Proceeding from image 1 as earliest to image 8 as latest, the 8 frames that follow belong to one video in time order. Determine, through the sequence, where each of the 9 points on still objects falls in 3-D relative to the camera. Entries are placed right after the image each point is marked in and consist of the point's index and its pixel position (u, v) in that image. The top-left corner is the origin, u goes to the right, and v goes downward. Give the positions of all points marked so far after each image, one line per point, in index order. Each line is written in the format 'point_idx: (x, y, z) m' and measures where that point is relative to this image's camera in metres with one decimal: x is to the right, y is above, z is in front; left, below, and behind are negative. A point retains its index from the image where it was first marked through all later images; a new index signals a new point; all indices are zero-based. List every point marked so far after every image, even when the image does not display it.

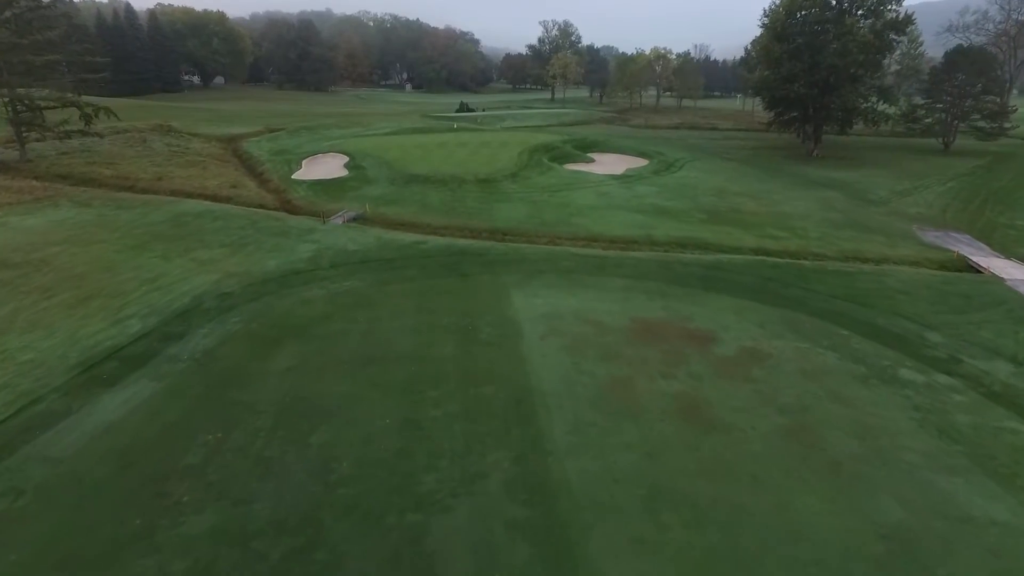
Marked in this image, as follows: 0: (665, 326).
0: (+5.0, -1.3, +16.1) m
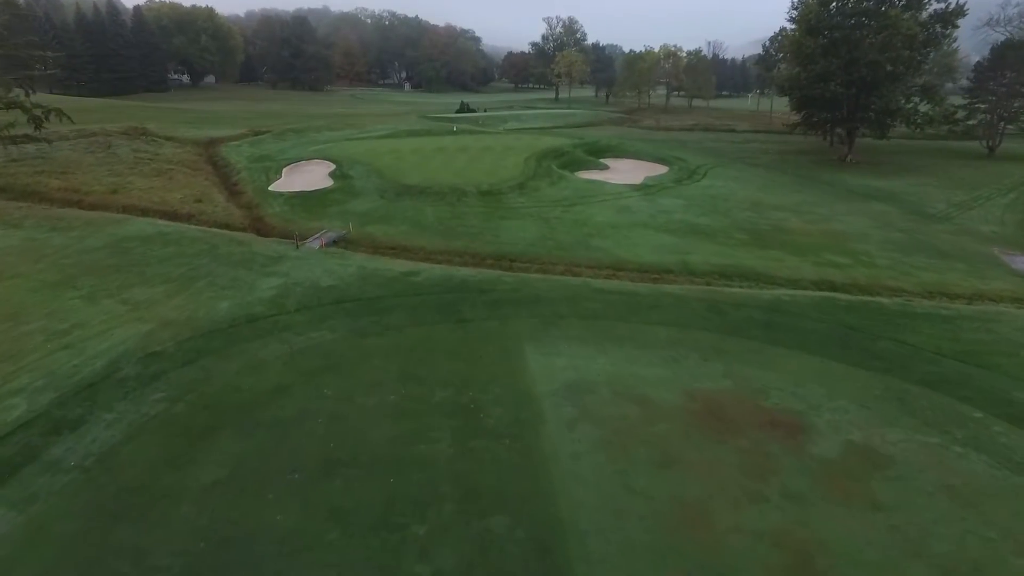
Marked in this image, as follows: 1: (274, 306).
0: (+5.4, -2.9, +12.0) m
1: (-7.9, -0.6, +16.4) m
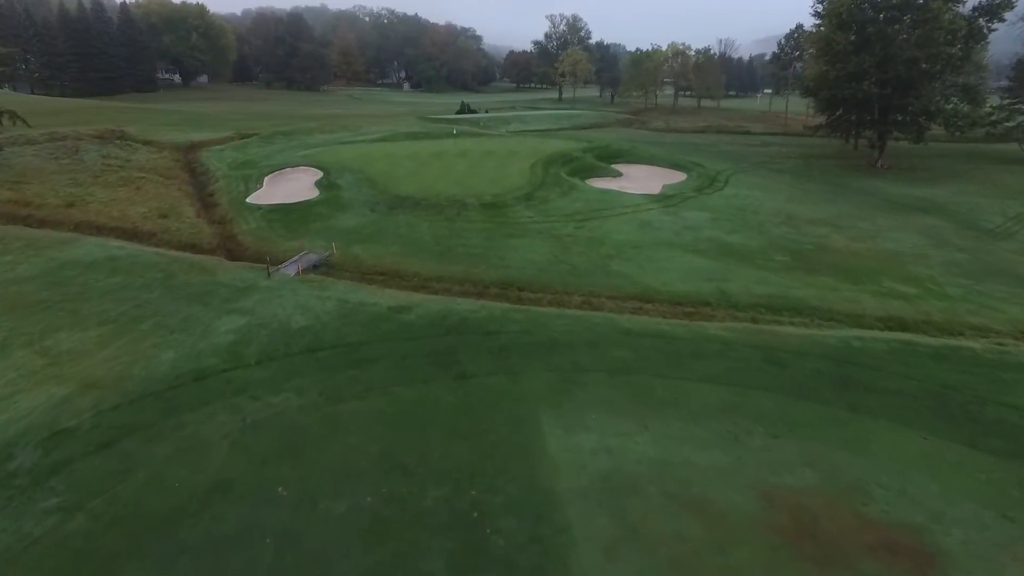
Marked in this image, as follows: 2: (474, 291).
0: (+5.7, -4.2, +8.9) m
1: (-7.6, -1.9, +13.3) m
2: (-1.4, -0.1, +18.6) m
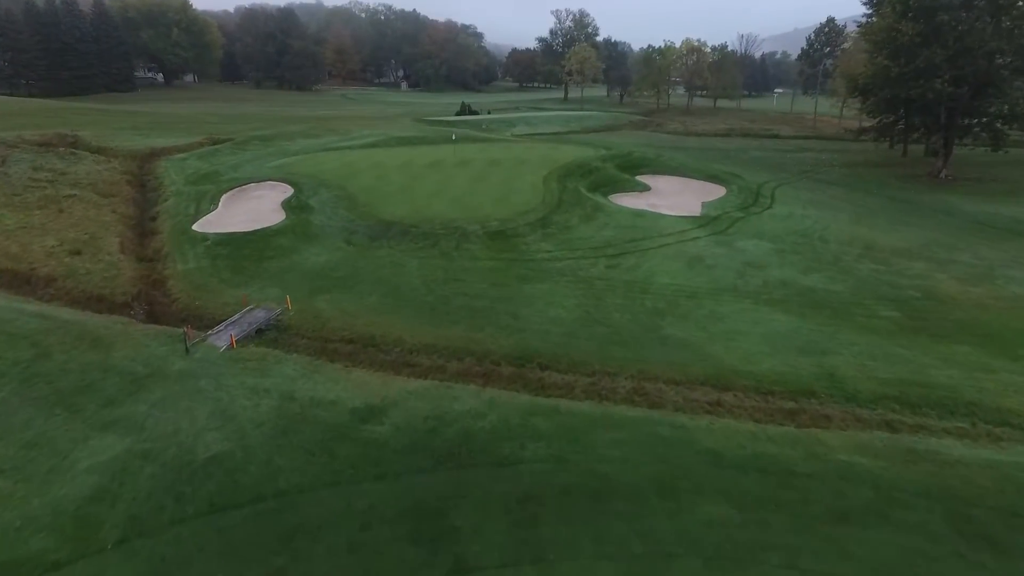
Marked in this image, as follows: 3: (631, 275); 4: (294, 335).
0: (+6.2, -6.2, +3.5) m
1: (-7.1, -4.0, +8.0) m
2: (-0.9, -2.2, +13.3) m
3: (+4.3, +0.5, +17.8) m
4: (-6.4, -1.4, +14.4) m
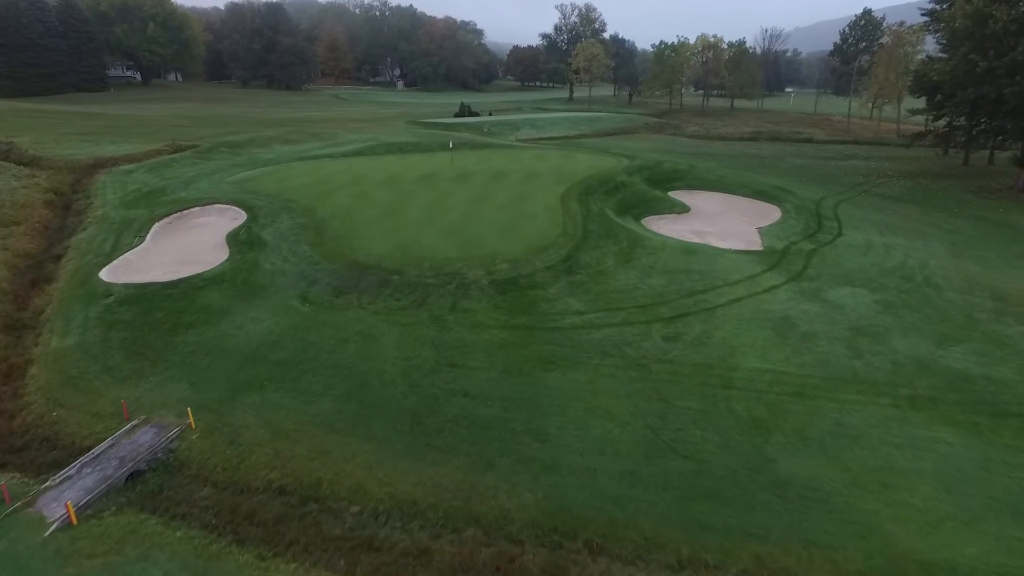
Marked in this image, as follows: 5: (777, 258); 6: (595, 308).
0: (+6.7, -8.4, -1.9) m
1: (-6.6, -6.1, +2.6) m
2: (-0.4, -4.3, +7.9) m
3: (+4.8, -1.6, +12.4) m
4: (-5.9, -3.5, +9.0) m
5: (+10.0, +1.1, +18.5) m
6: (+2.4, -0.6, +14.0) m
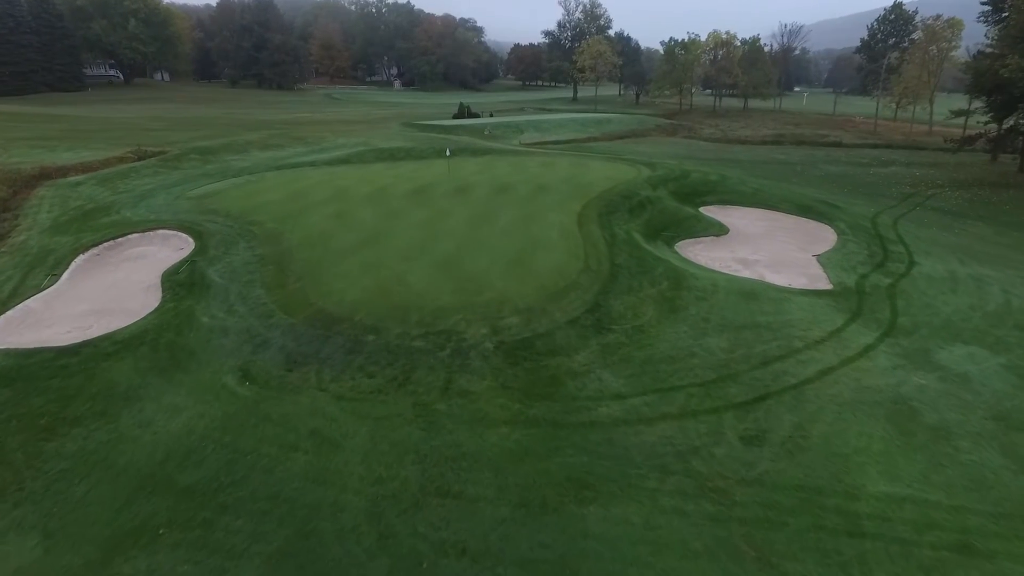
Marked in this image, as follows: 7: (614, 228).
0: (+7.1, -9.9, -5.6) m
1: (-6.3, -7.6, -1.2) m
2: (-0.1, -5.8, +4.1) m
3: (+5.1, -3.1, +8.6) m
4: (-5.6, -5.1, +5.2) m
5: (+10.3, -0.4, +14.7) m
6: (+2.7, -2.1, +10.2) m
7: (+4.0, +2.4, +19.0) m
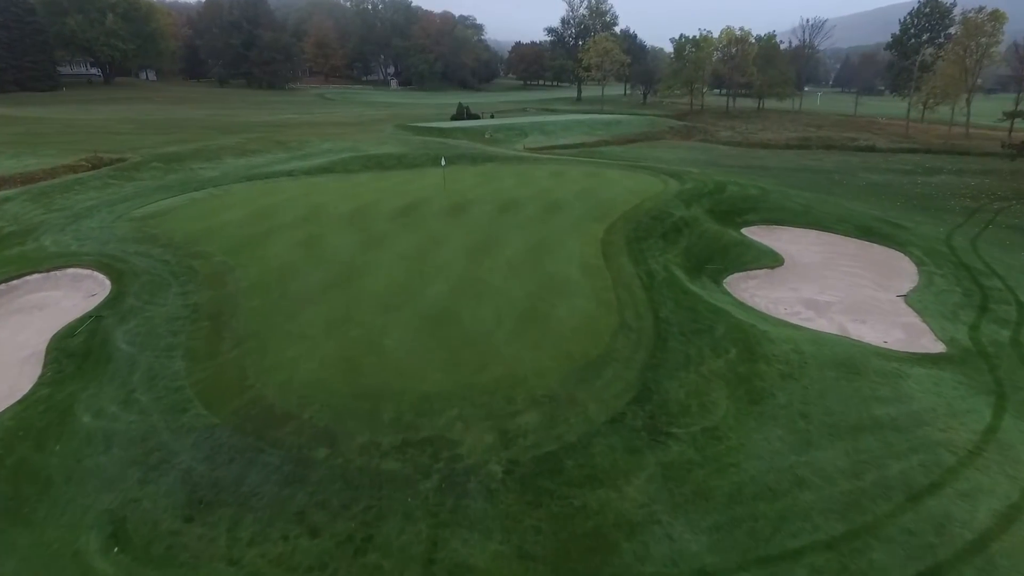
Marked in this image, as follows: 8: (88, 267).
0: (+7.4, -11.4, -9.4) m
1: (-5.9, -9.1, -5.0) m
2: (+0.2, -7.3, +0.3) m
3: (+5.4, -4.6, +4.8) m
4: (-5.3, -6.5, +1.4) m
5: (+10.6, -1.8, +10.9) m
6: (+3.0, -3.6, +6.4) m
7: (+4.2, +0.9, +15.2) m
8: (-11.7, +0.6, +13.7) m
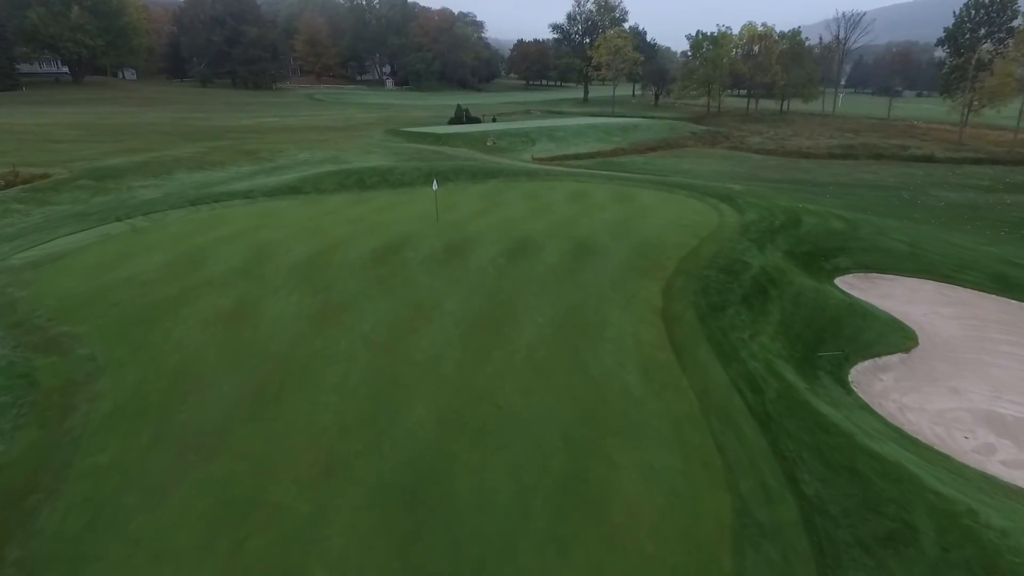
0: (+7.9, -13.5, -14.6) m
1: (-5.5, -11.3, -10.2) m
2: (+0.7, -9.5, -4.9) m
3: (+5.9, -6.8, -0.4) m
4: (-4.8, -8.7, -3.8) m
5: (+11.0, -4.0, +5.7) m
6: (+3.4, -5.8, +1.2) m
7: (+4.7, -1.3, +10.0) m
8: (-11.3, -1.5, +8.5) m
